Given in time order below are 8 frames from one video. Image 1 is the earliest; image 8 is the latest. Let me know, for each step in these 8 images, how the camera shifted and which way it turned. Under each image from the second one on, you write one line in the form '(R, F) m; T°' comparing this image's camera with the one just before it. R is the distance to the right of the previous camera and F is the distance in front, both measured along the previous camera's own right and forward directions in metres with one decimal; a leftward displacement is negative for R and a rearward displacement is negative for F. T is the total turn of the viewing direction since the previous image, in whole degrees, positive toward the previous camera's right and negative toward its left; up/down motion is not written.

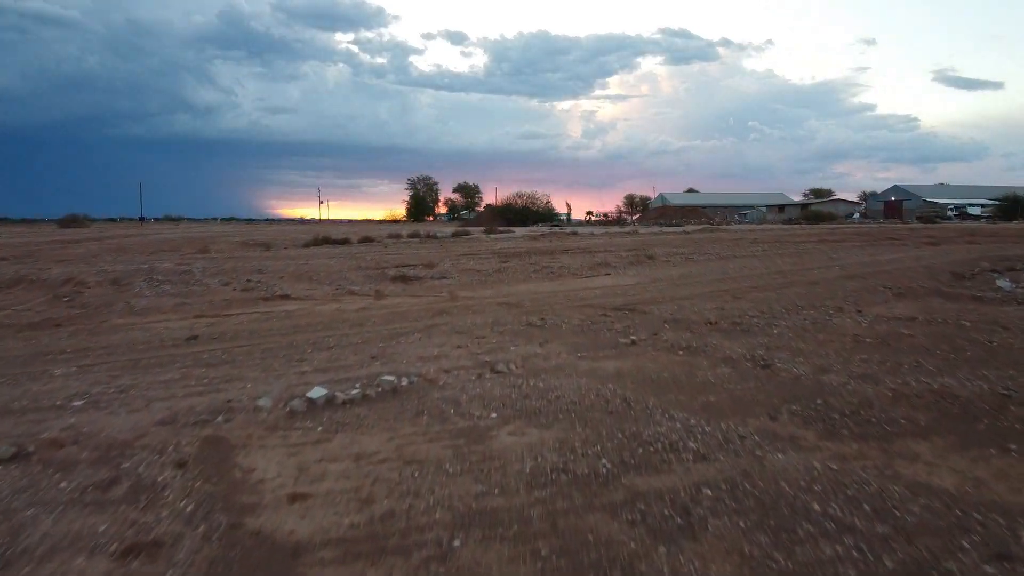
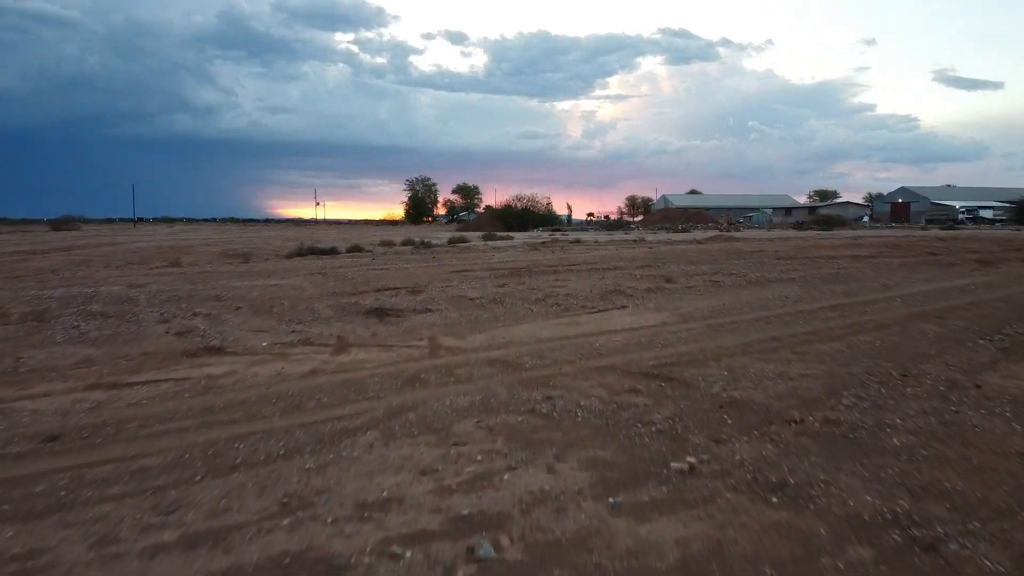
(0.0, +1.6) m; 0°
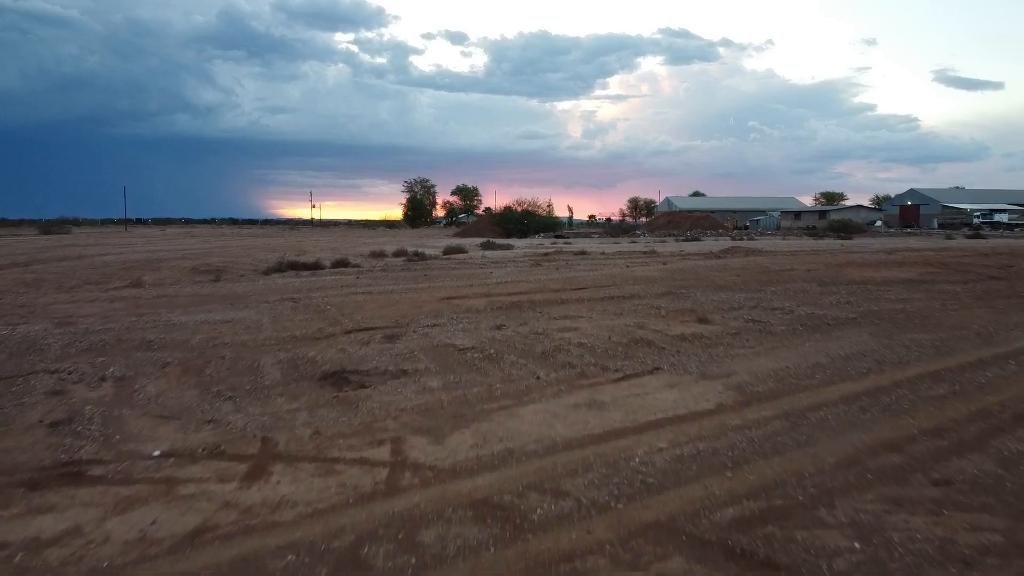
(0.0, +1.9) m; 0°
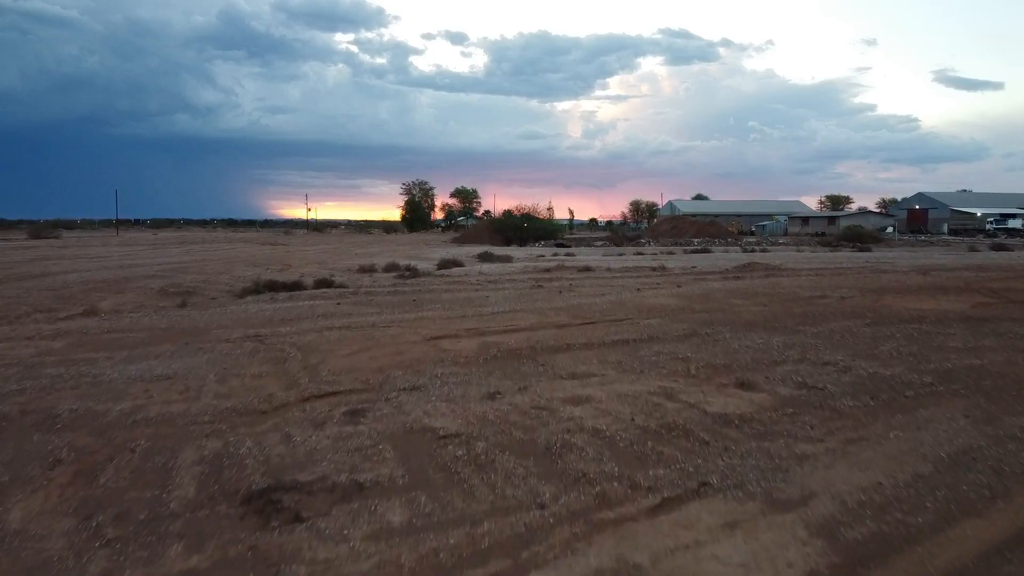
(0.0, +1.6) m; 0°
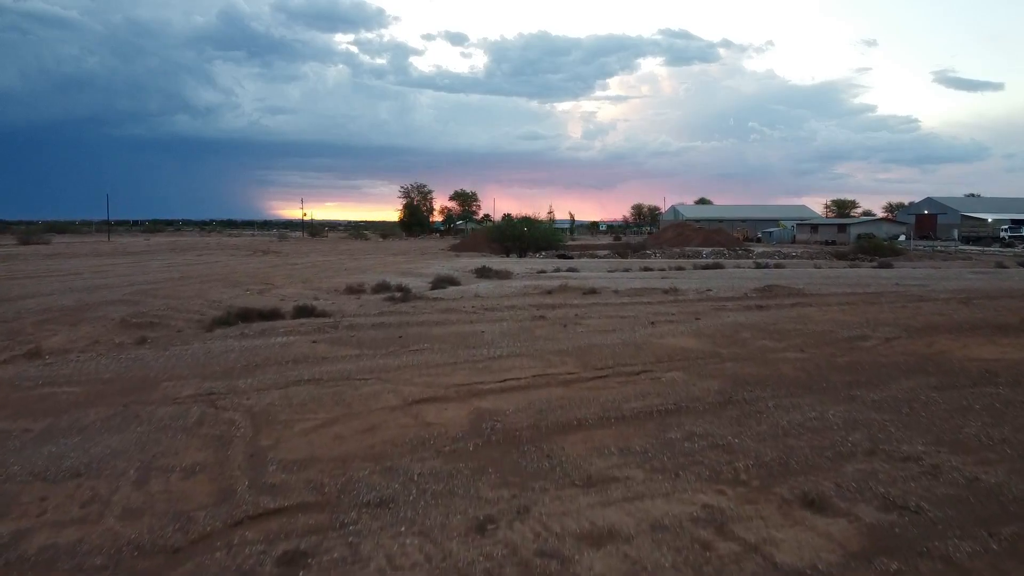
(0.0, +1.7) m; 0°
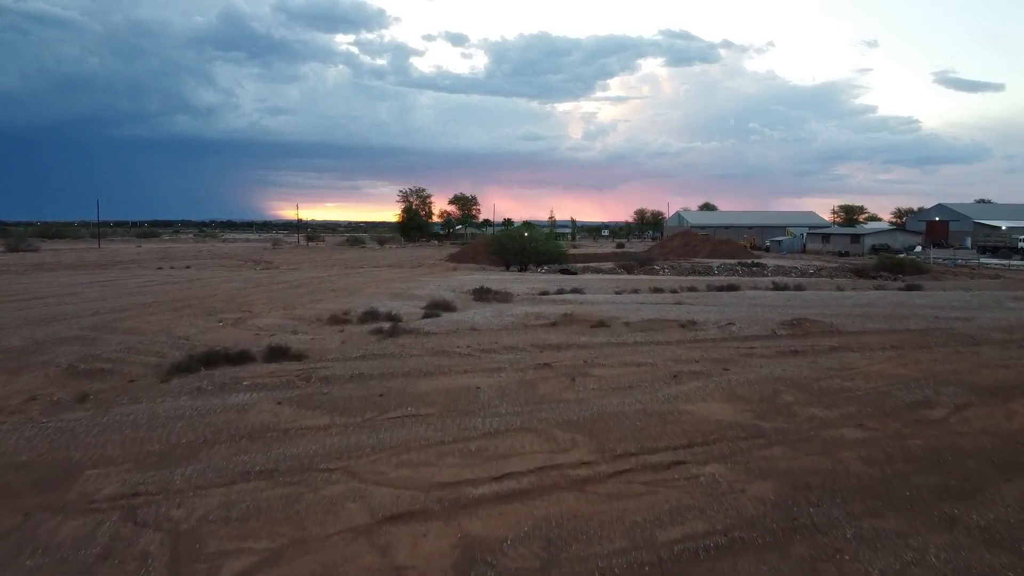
(0.0, +1.9) m; 0°
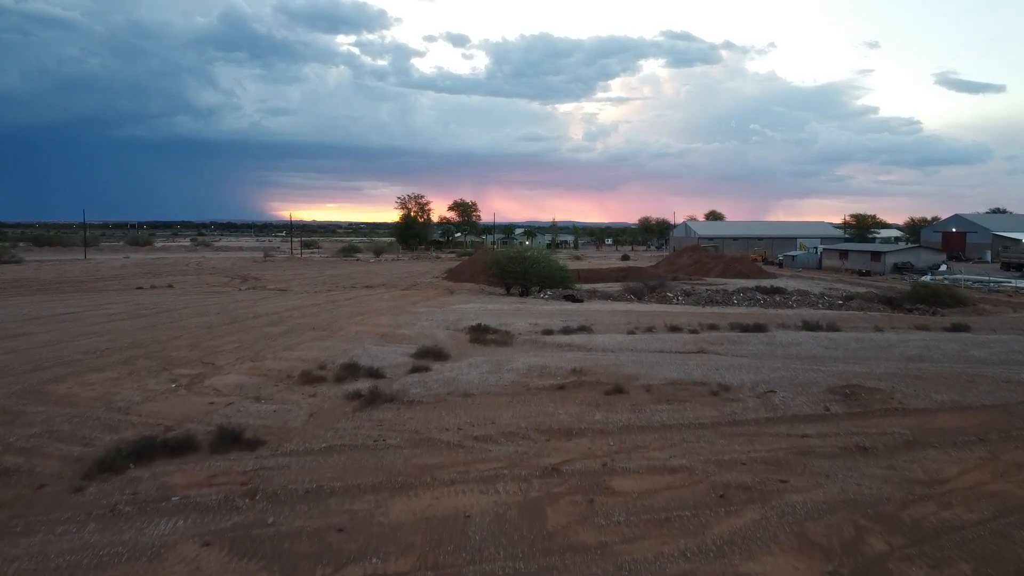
(0.0, +2.6) m; 0°
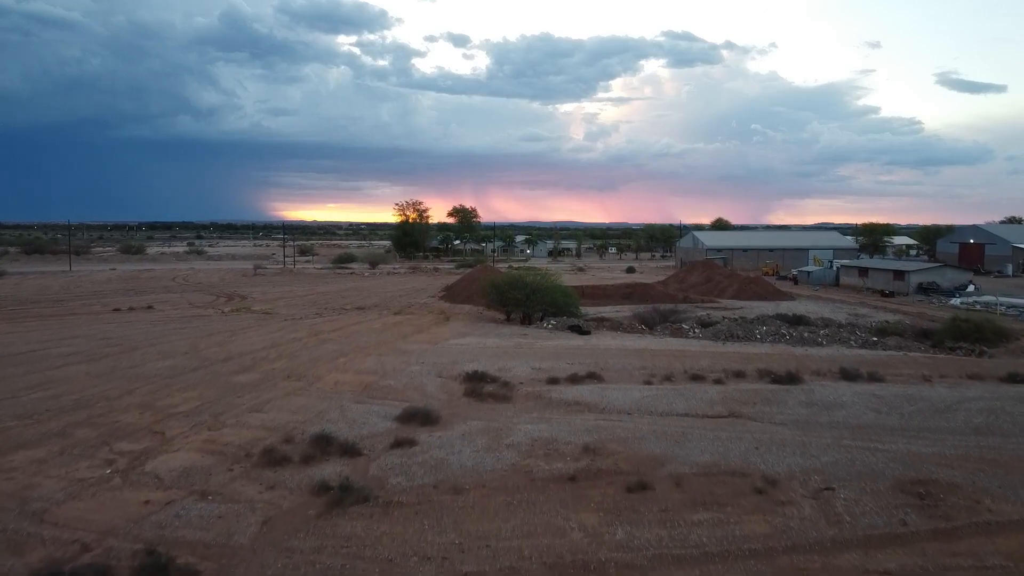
(0.0, +2.6) m; 0°
